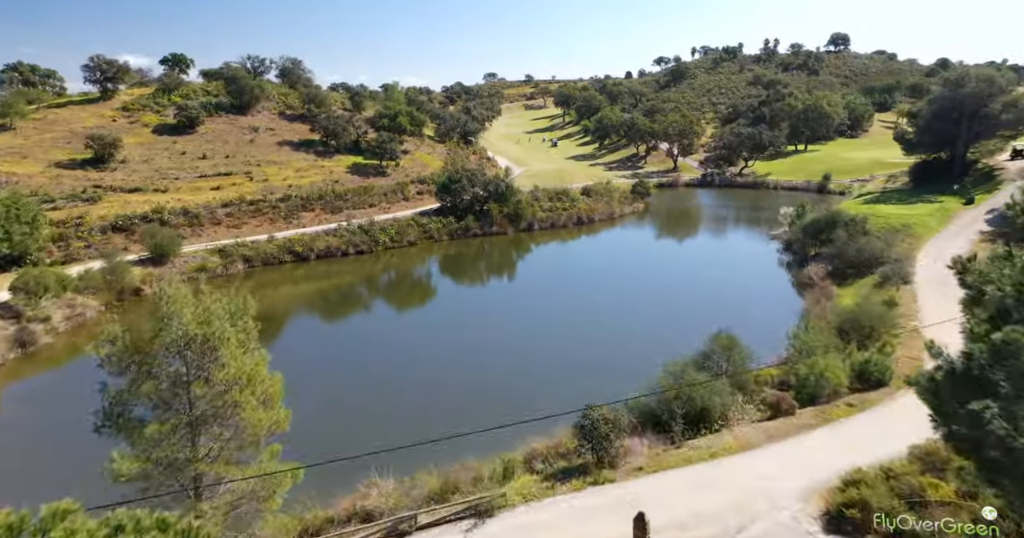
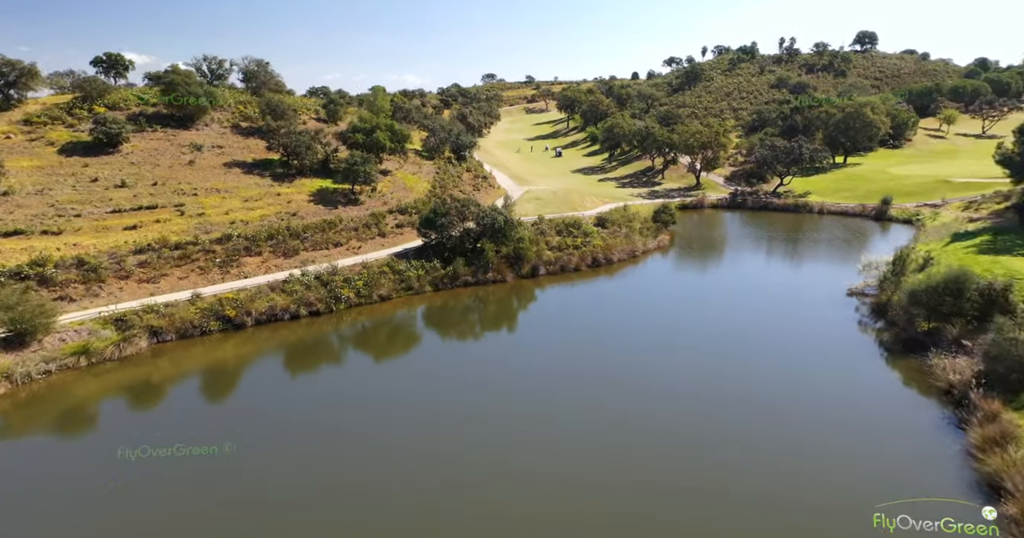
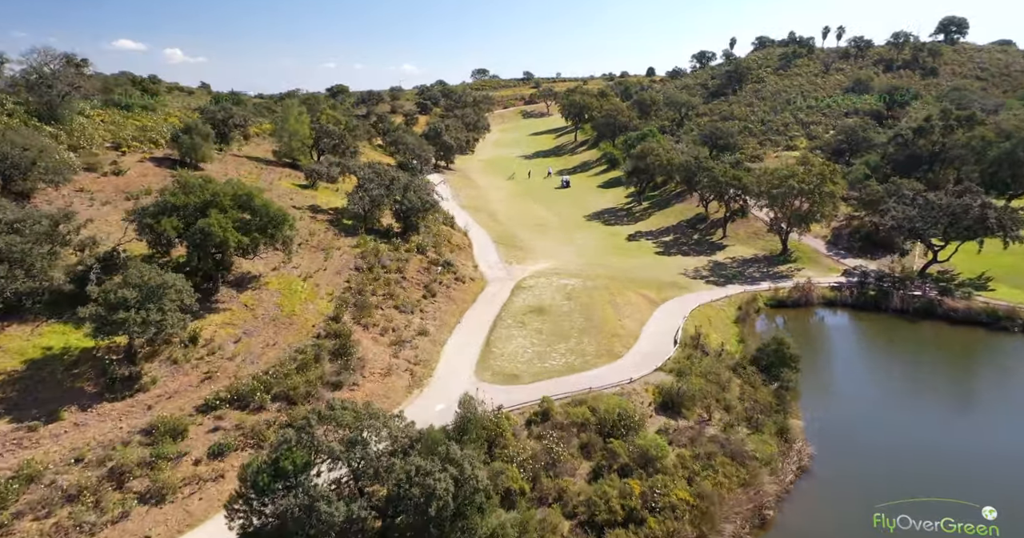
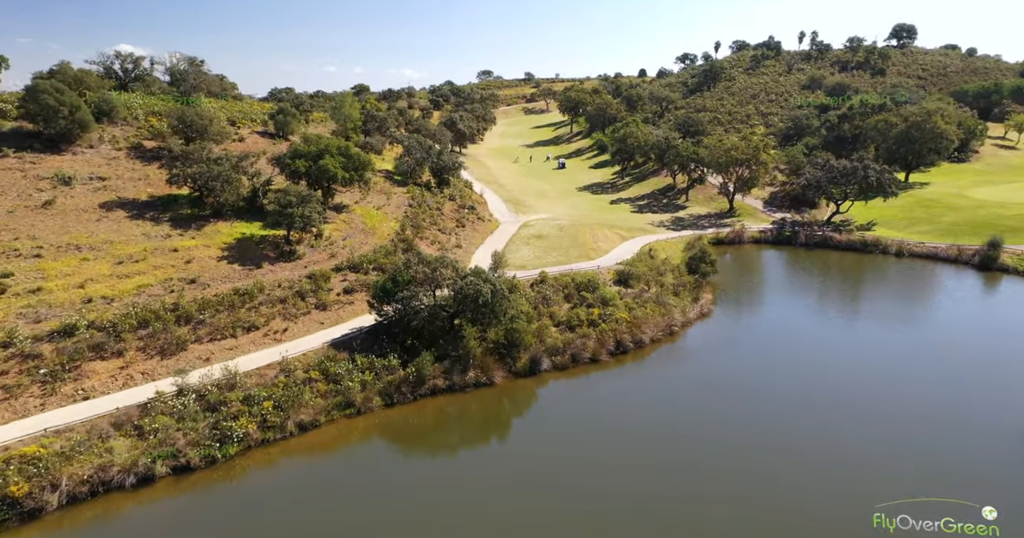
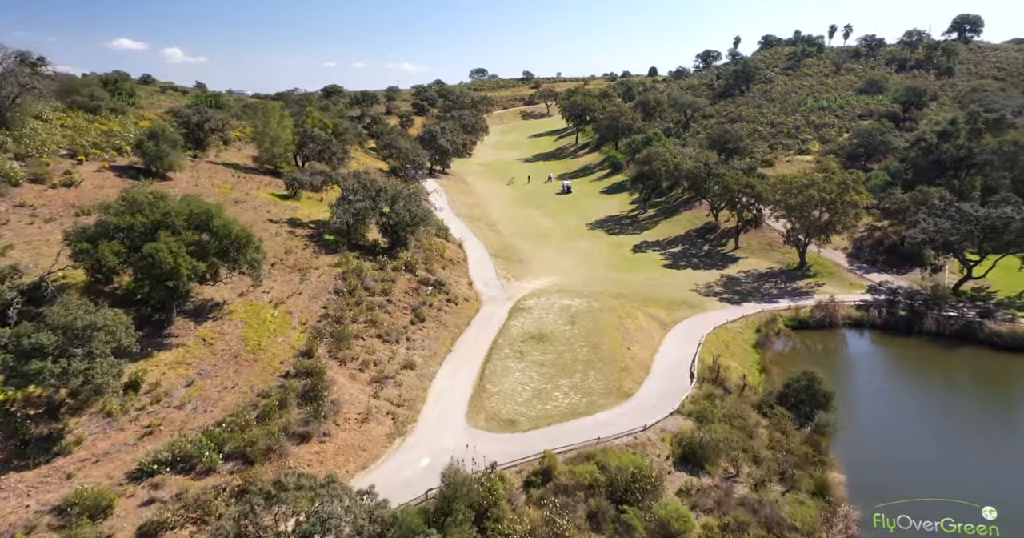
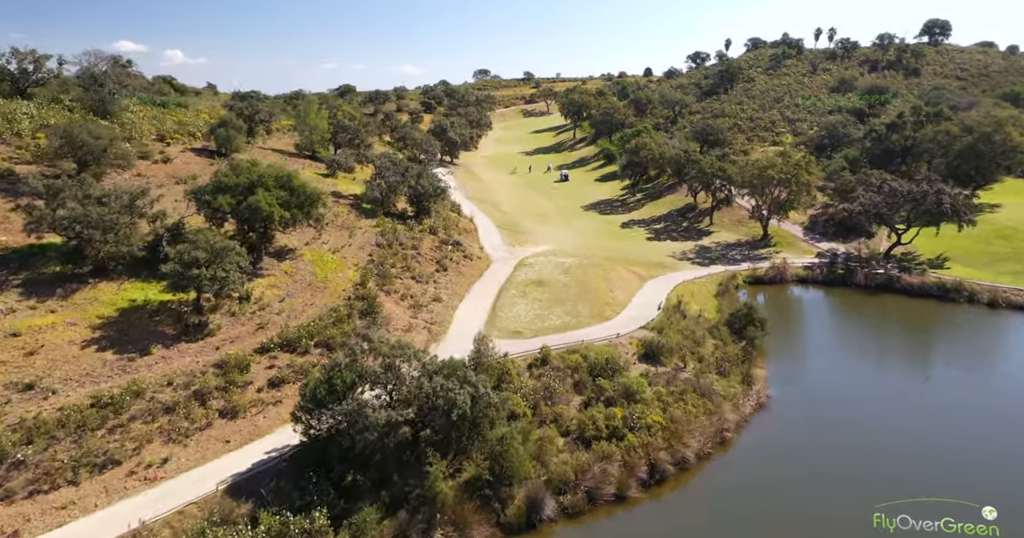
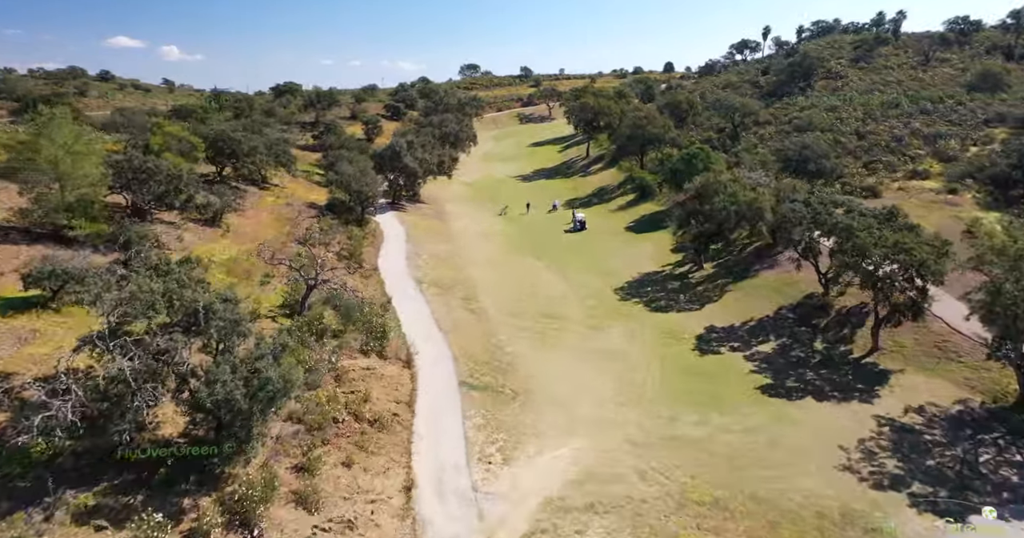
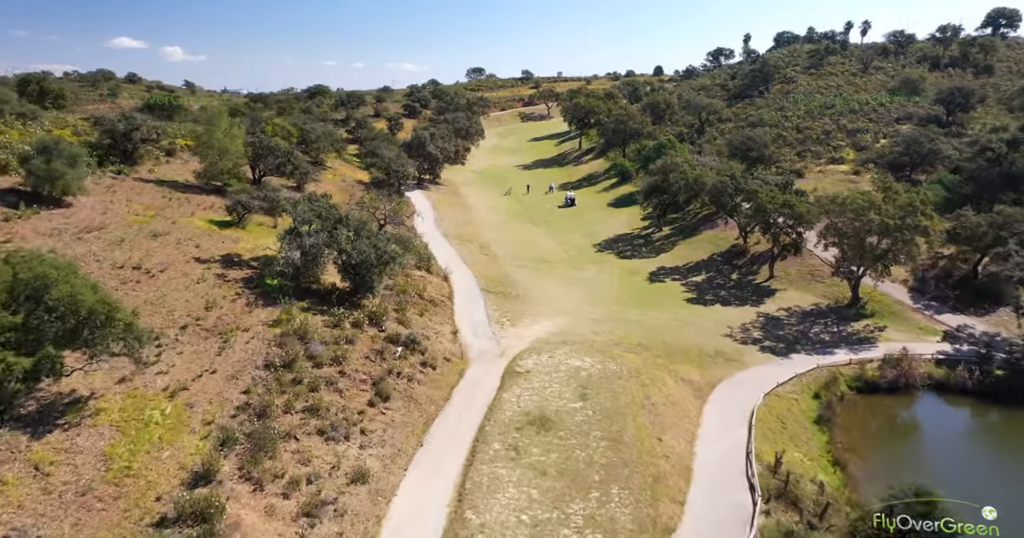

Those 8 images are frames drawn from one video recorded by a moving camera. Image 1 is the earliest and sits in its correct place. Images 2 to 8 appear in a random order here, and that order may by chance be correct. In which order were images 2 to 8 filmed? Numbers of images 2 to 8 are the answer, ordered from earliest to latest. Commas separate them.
2, 4, 6, 3, 5, 8, 7
